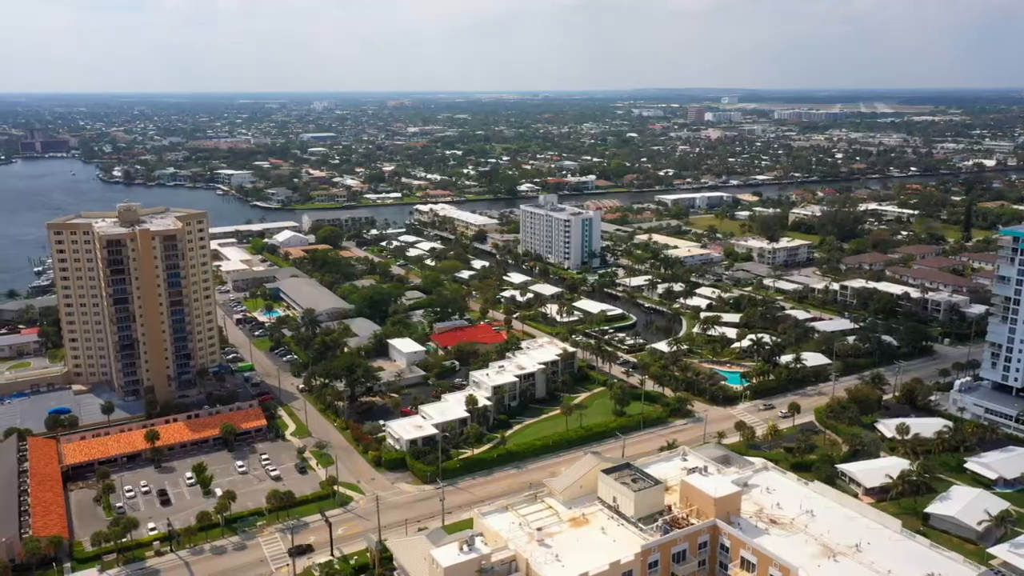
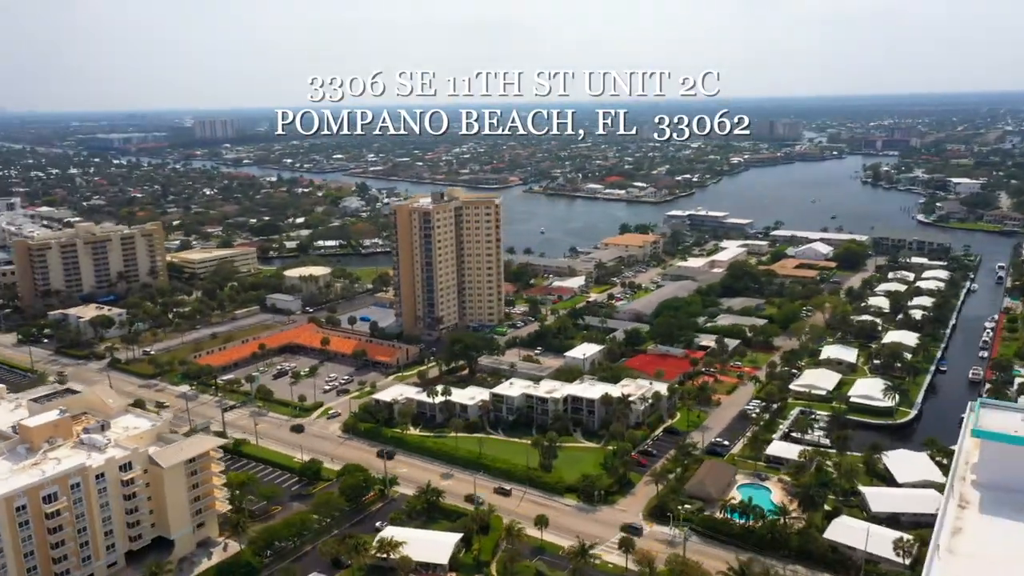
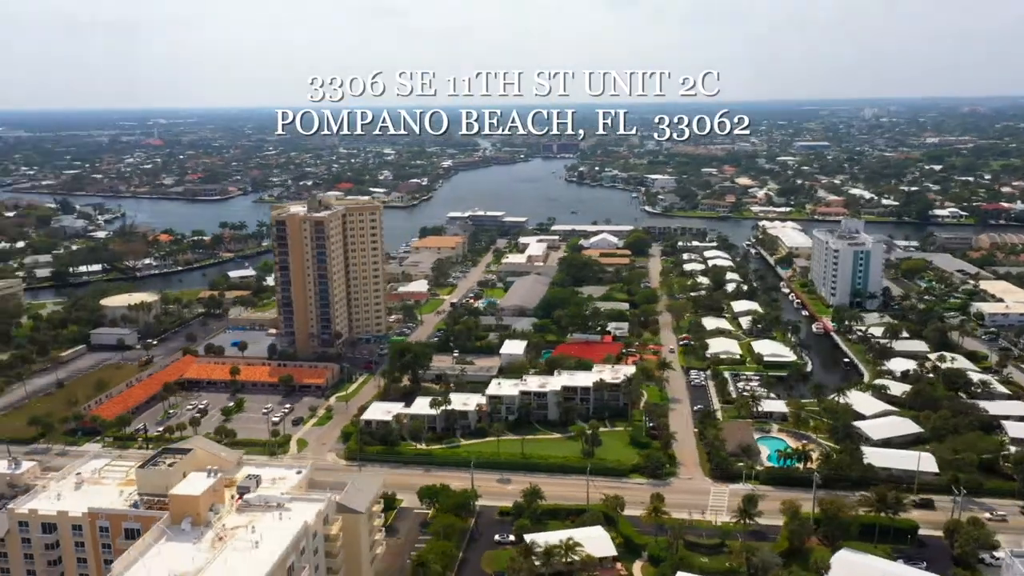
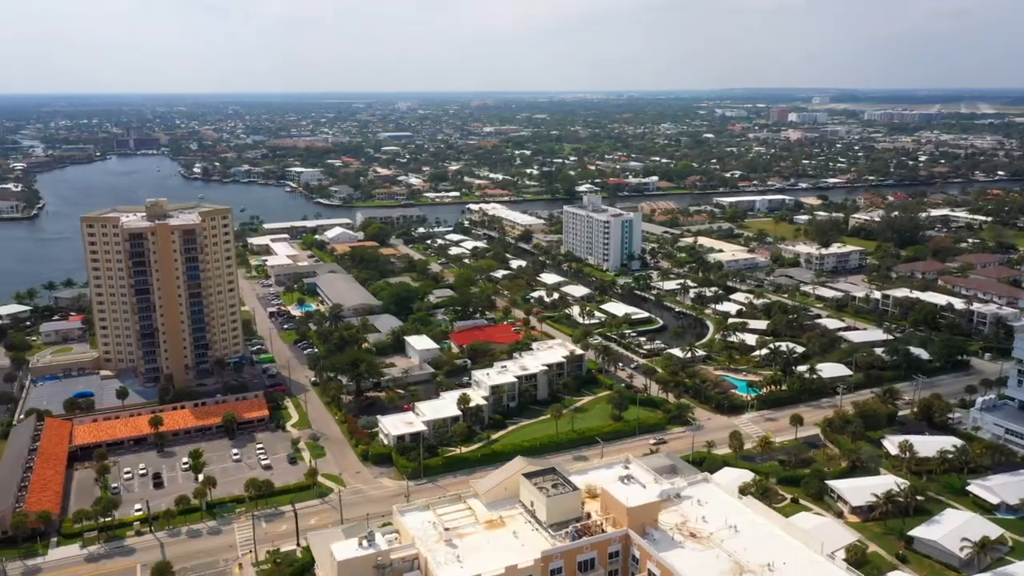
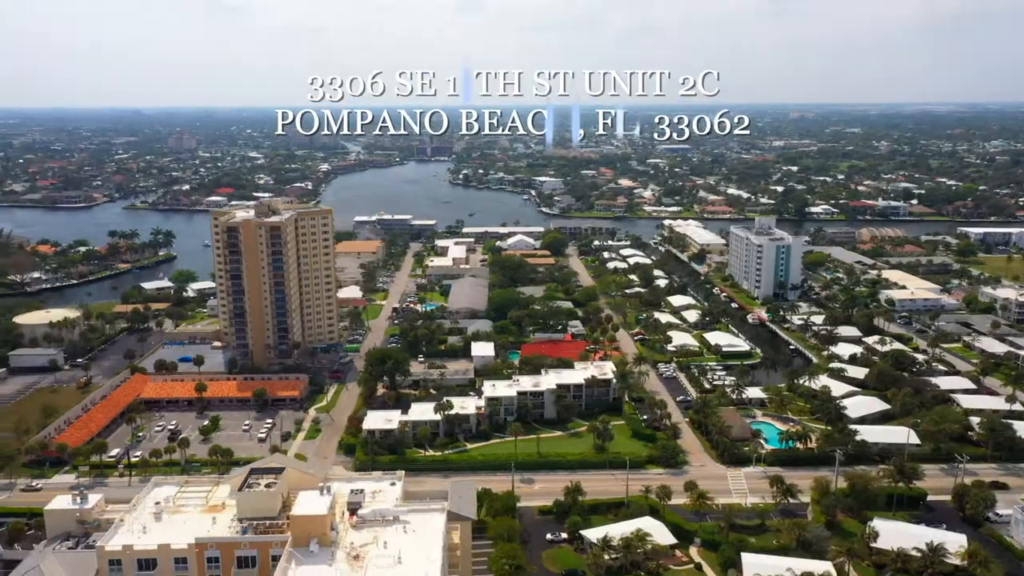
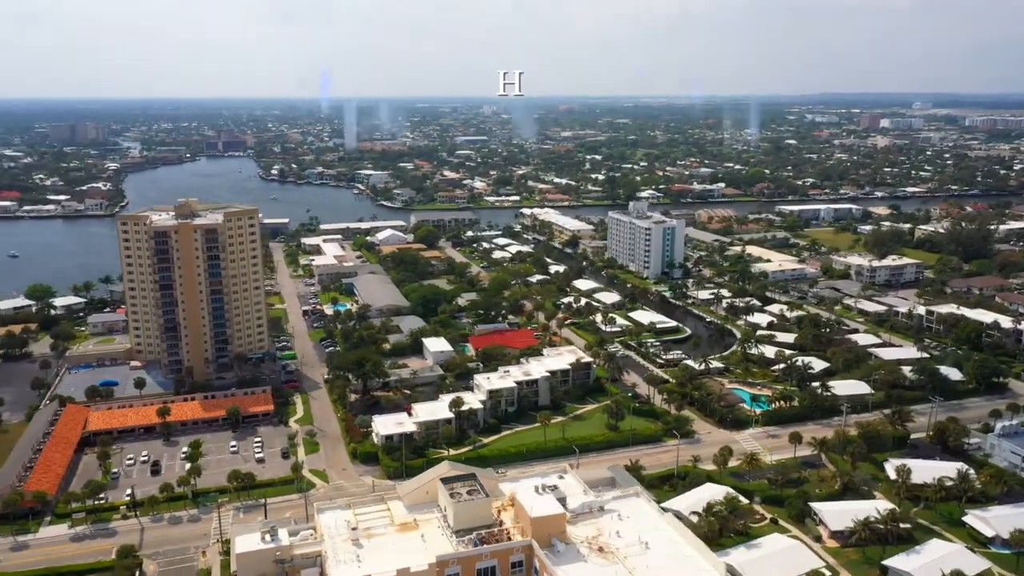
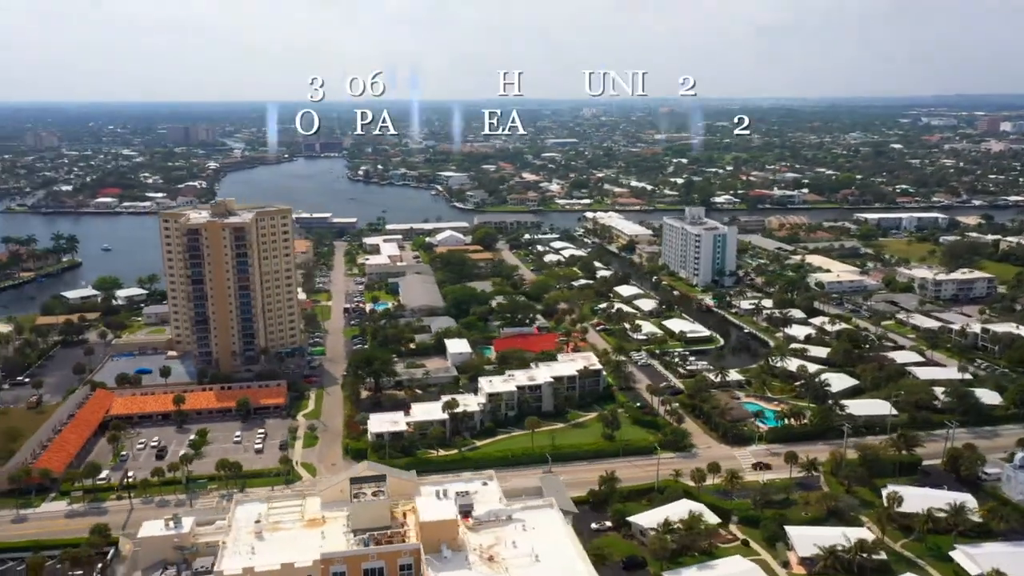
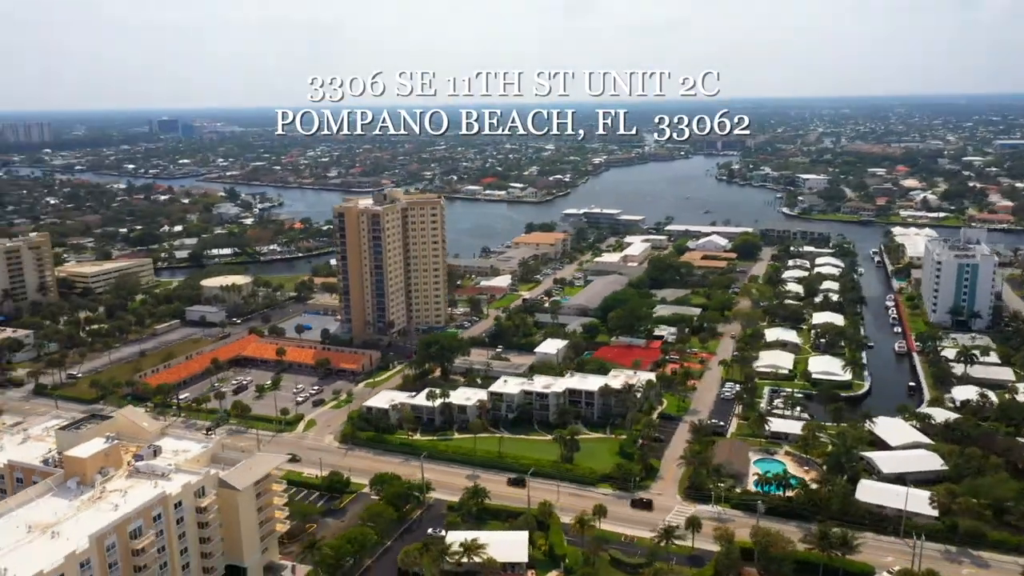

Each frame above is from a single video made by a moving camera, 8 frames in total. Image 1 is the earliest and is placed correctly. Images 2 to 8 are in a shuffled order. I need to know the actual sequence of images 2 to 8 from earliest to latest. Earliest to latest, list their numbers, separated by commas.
4, 6, 7, 5, 3, 8, 2
